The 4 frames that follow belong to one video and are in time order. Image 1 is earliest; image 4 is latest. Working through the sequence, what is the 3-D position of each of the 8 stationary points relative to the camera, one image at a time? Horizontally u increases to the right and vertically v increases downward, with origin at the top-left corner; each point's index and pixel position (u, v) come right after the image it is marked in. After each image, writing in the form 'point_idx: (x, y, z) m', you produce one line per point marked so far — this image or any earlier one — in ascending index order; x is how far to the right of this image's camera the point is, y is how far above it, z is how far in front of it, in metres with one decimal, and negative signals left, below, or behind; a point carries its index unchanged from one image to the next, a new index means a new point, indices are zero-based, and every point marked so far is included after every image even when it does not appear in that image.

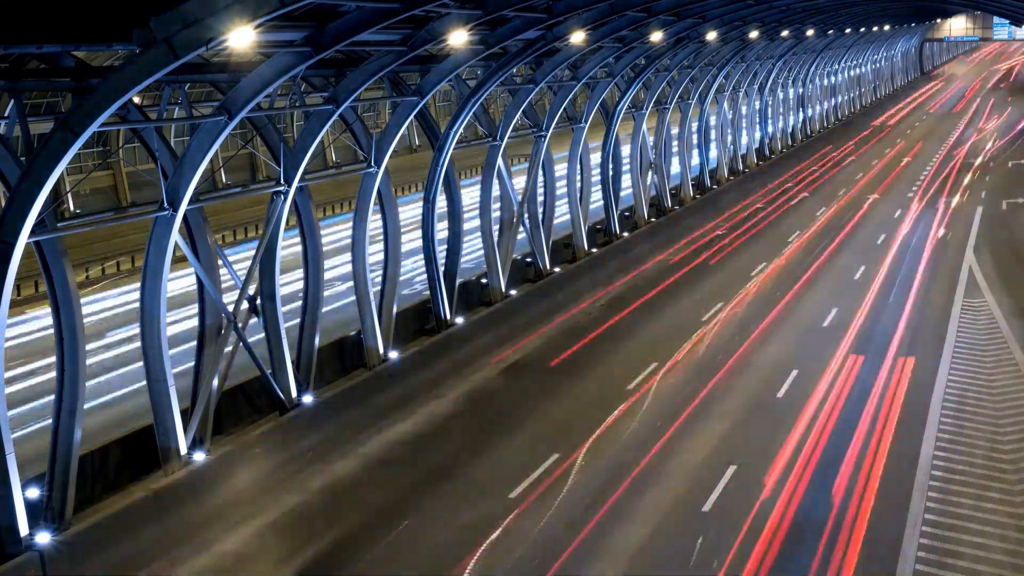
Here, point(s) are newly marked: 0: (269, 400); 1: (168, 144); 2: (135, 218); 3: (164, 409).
0: (-4.9, -2.3, +19.2) m
1: (-6.3, +2.6, +17.6) m
2: (-6.2, +1.2, +16.0) m
3: (-5.9, -2.1, +16.6) m
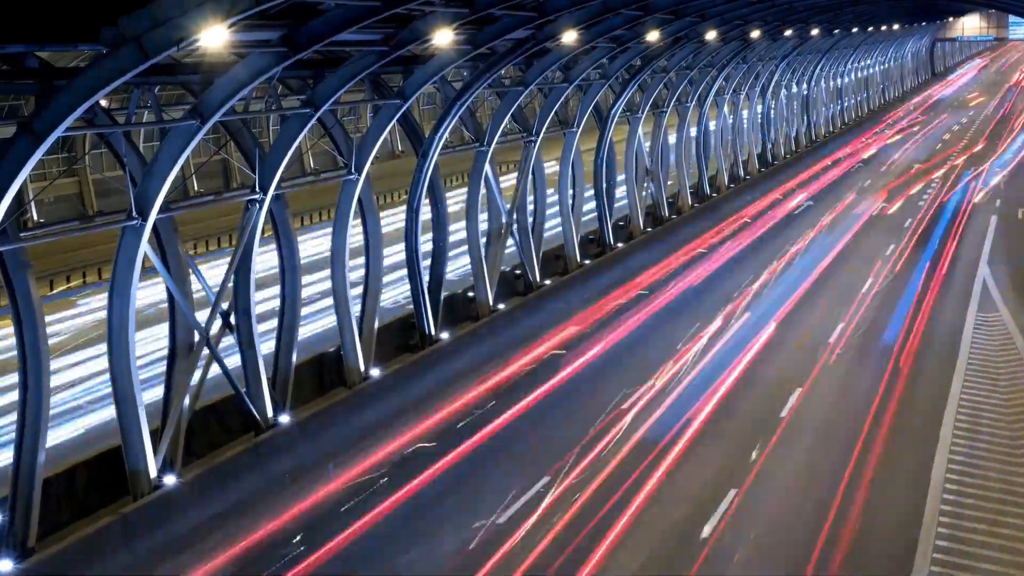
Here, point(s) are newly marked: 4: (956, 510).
0: (-5.1, -2.5, +18.2) m
1: (-6.5, +2.4, +16.6) m
2: (-6.4, +0.9, +15.0) m
3: (-6.1, -2.3, +15.7) m
4: (+6.7, -3.4, +14.7) m
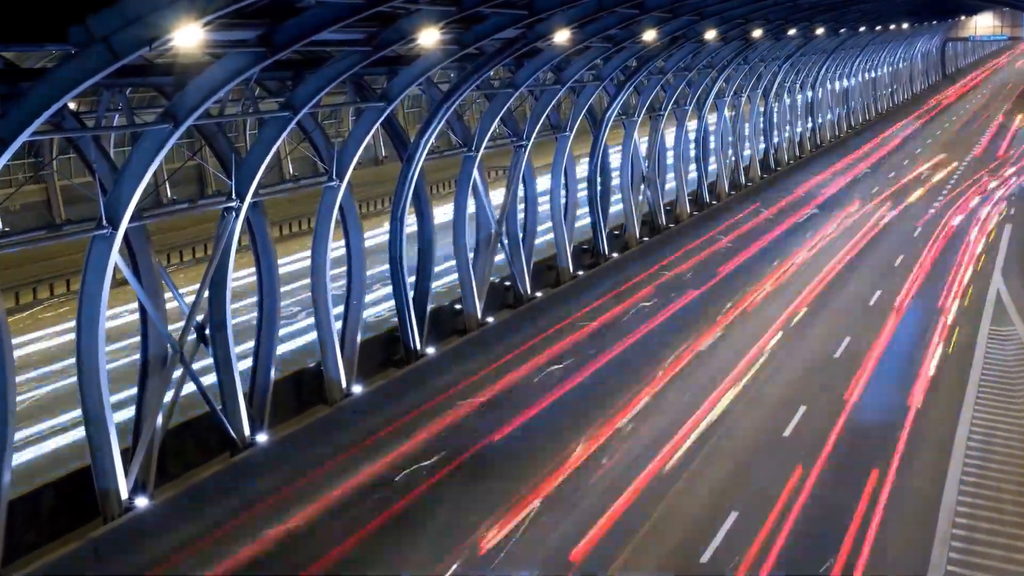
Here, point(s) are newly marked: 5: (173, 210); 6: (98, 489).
0: (-5.2, -2.7, +17.4) m
1: (-6.6, +2.2, +15.8) m
2: (-6.6, +0.7, +14.2) m
3: (-6.3, -2.5, +14.9) m
4: (+6.6, -3.6, +13.9) m
5: (-5.4, +1.2, +15.3) m
6: (-6.4, -3.1, +14.9) m
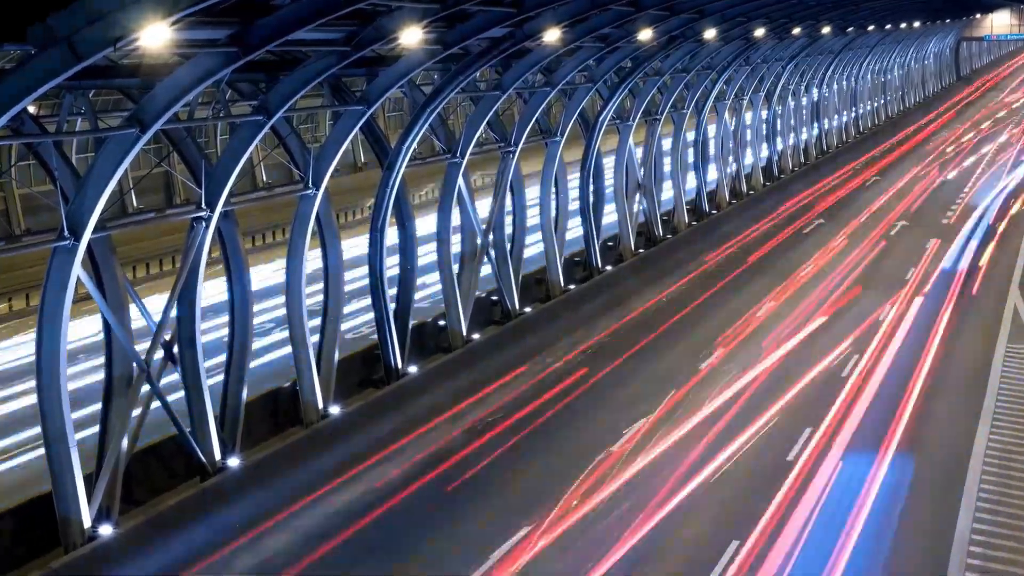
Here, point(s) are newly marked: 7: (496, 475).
0: (-5.4, -2.9, +16.5) m
1: (-6.8, +2.0, +14.9) m
2: (-6.7, +0.5, +13.3) m
3: (-6.5, -2.7, +13.9) m
4: (+6.4, -3.8, +12.9) m
5: (-5.6, +1.0, +14.4) m
6: (-6.6, -3.3, +14.0) m
7: (-0.3, -3.1, +16.2) m
